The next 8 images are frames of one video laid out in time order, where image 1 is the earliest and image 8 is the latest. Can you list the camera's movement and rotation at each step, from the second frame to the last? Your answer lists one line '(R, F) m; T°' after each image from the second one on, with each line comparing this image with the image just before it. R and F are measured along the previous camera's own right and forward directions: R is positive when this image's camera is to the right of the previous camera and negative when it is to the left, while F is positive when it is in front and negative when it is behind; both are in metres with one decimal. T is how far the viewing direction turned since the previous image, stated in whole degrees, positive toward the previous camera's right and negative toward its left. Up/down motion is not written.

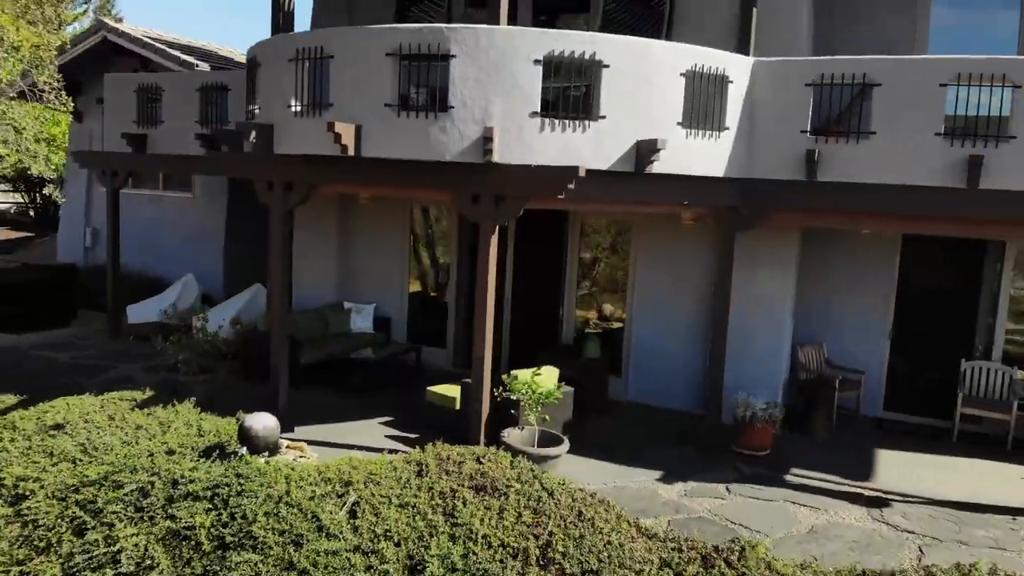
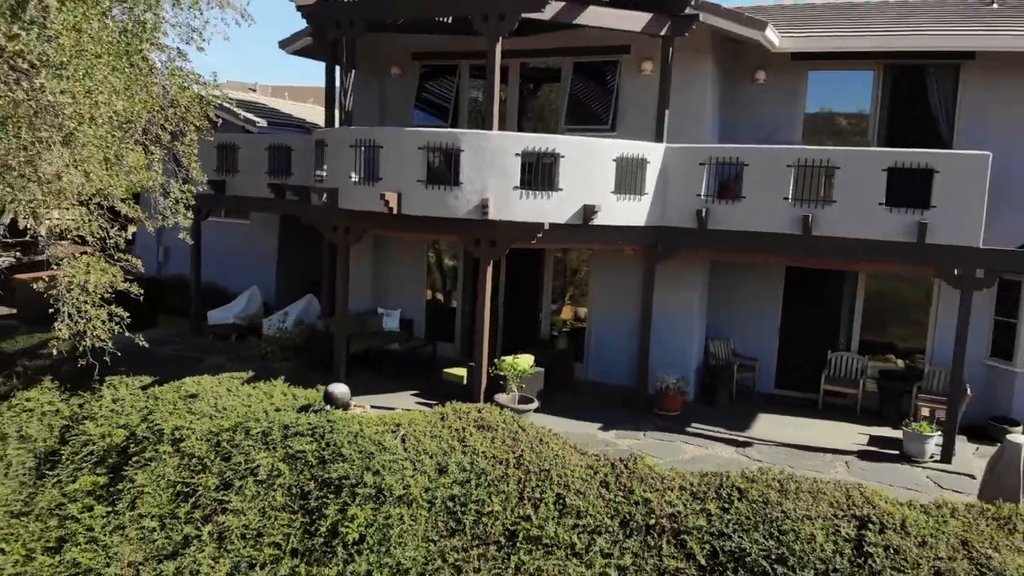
(+0.1, -2.9) m; 0°
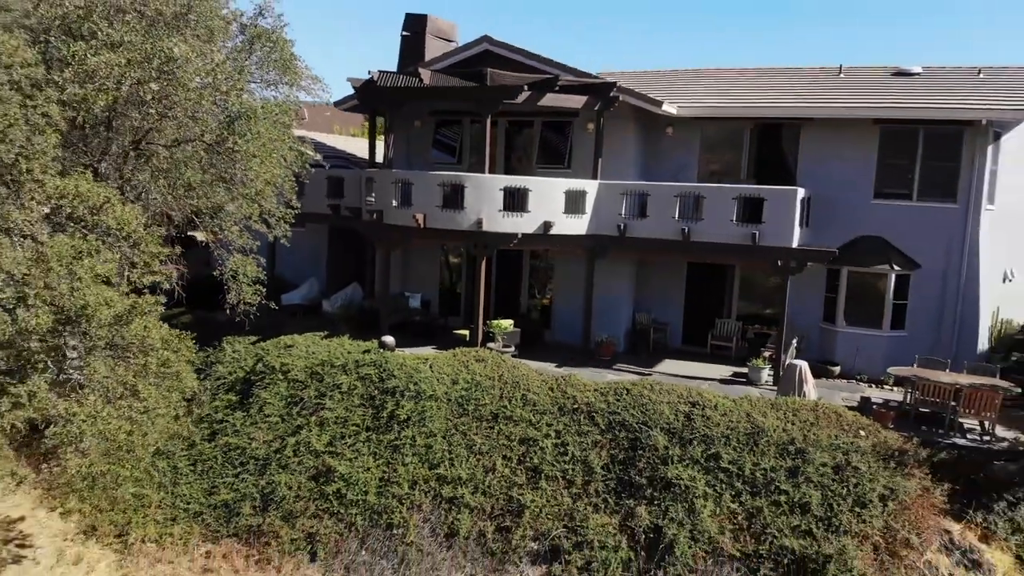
(+0.3, -4.8) m; 0°
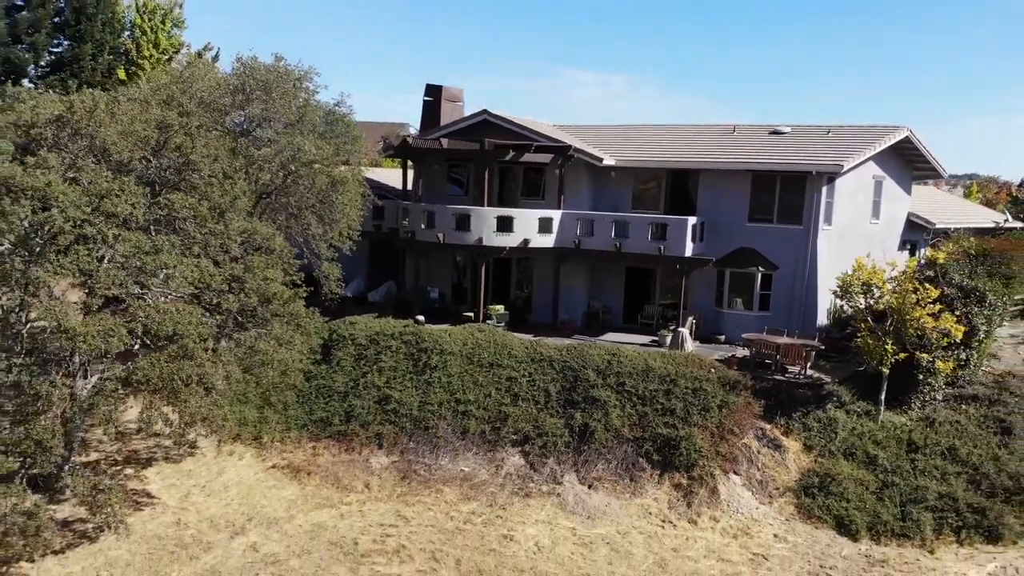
(+0.3, -6.9) m; 0°
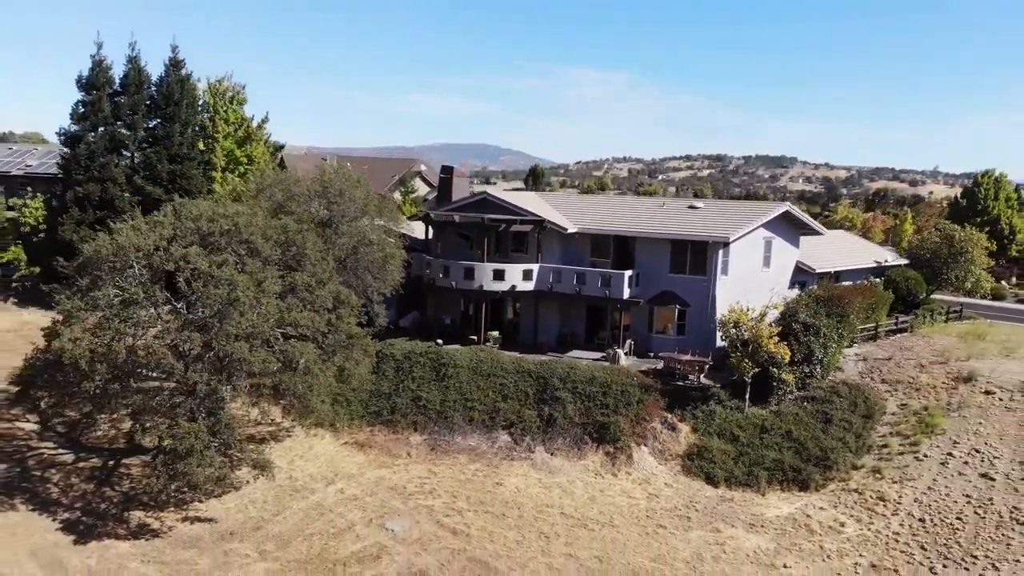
(+0.3, -9.1) m; 0°
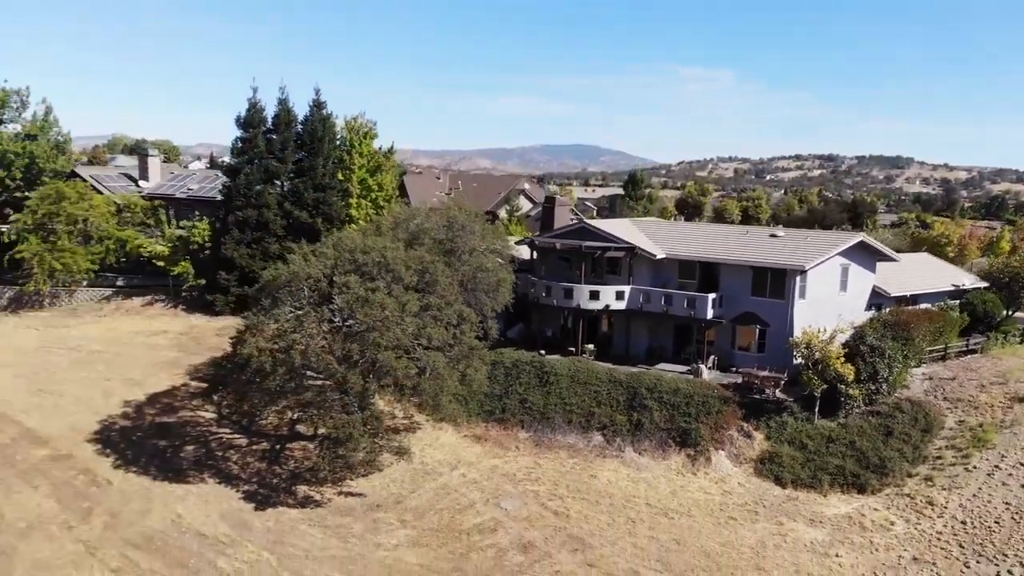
(+0.1, -4.7) m; -7°
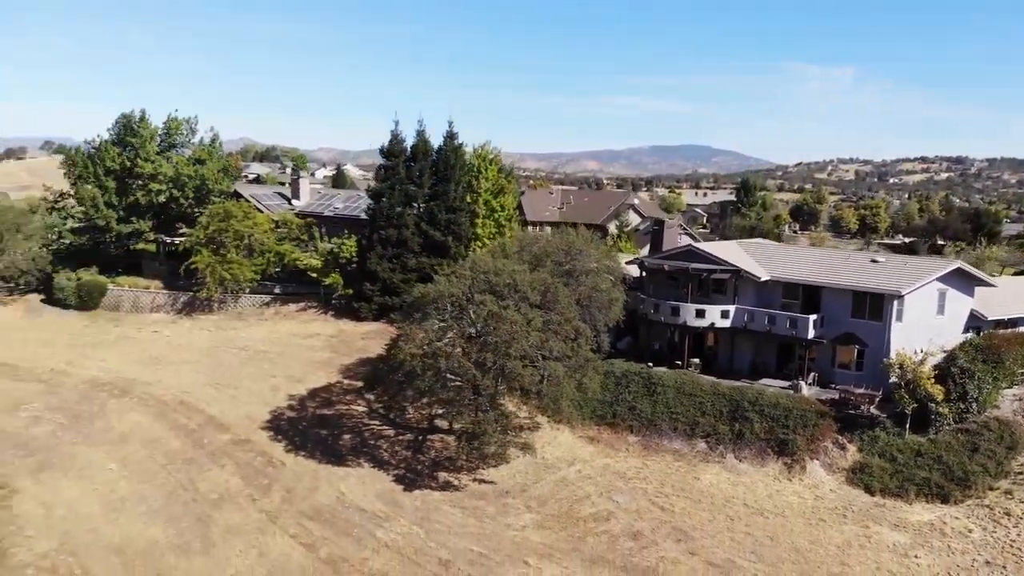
(-0.3, -4.6) m; -7°
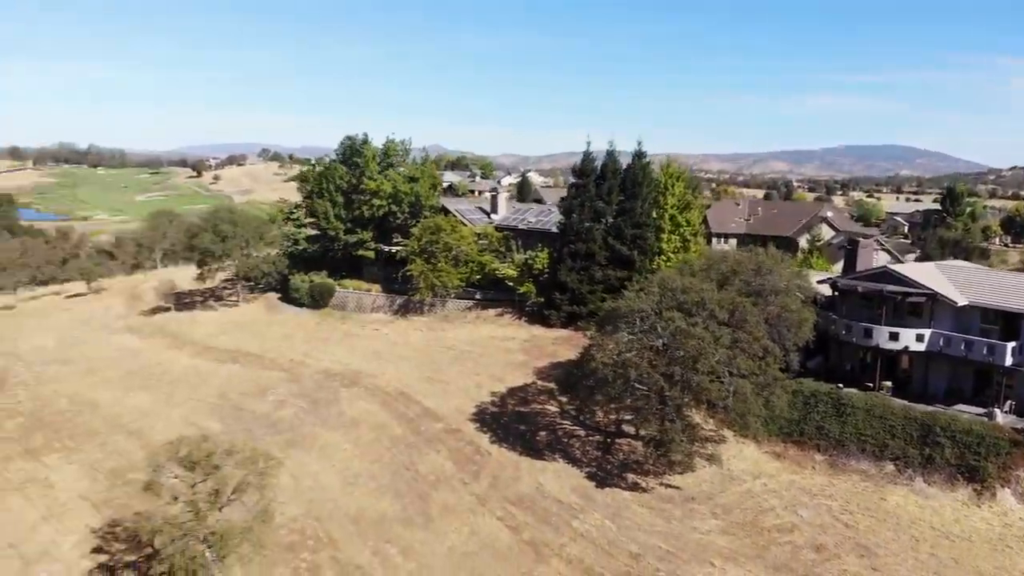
(-0.7, -3.7) m; -12°
